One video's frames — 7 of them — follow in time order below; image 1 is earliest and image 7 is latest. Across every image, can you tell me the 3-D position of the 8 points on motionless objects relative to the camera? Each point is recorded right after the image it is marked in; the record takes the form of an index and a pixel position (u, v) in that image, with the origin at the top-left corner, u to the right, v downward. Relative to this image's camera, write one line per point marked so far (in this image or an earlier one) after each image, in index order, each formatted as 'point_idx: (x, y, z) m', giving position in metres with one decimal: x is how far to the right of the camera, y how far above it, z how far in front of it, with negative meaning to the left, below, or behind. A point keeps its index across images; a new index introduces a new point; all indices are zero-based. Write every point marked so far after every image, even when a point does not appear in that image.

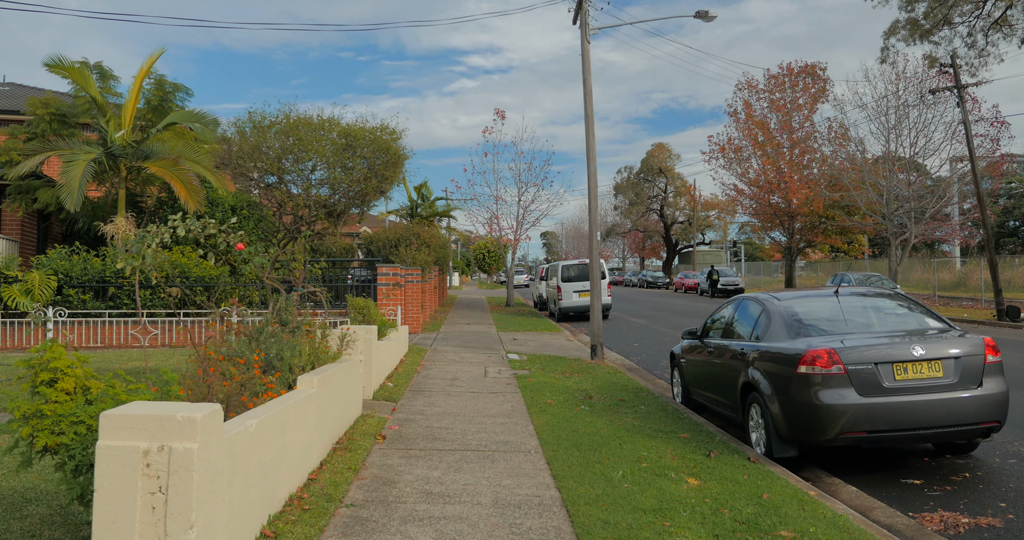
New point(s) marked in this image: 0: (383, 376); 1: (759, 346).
0: (-1.6, -1.4, +9.1) m
1: (+2.3, -0.7, +6.7) m
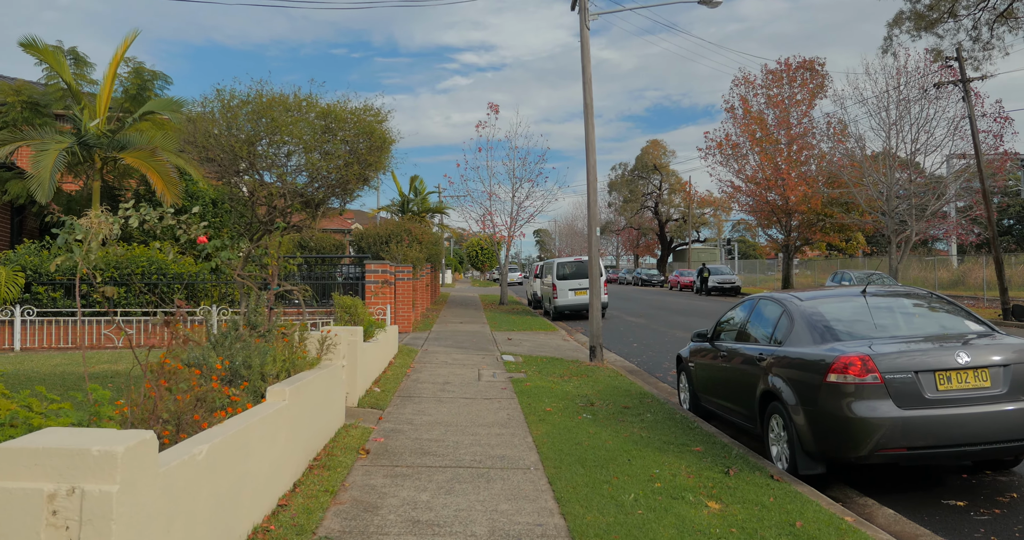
0: (-1.7, -1.3, +8.5) m
1: (+2.3, -0.7, +6.1) m
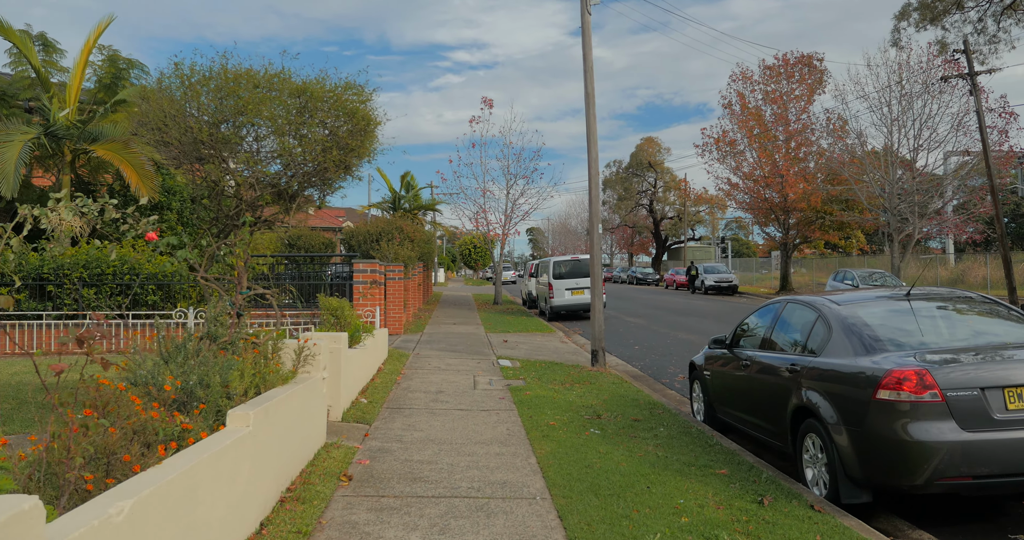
0: (-1.7, -1.3, +7.8) m
1: (+2.3, -0.7, +5.4) m
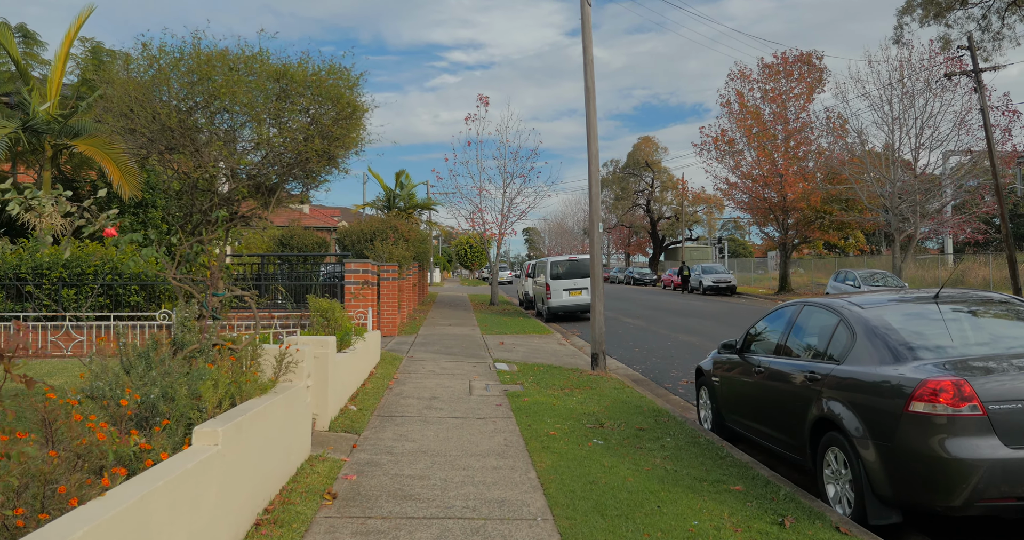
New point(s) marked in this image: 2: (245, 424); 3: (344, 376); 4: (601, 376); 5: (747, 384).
0: (-1.7, -1.3, +7.4) m
1: (+2.3, -0.7, +5.0) m
2: (-1.4, -0.8, +3.8) m
3: (-1.7, -1.1, +7.4) m
4: (+1.3, -1.5, +10.4) m
5: (+2.1, -1.0, +6.4) m
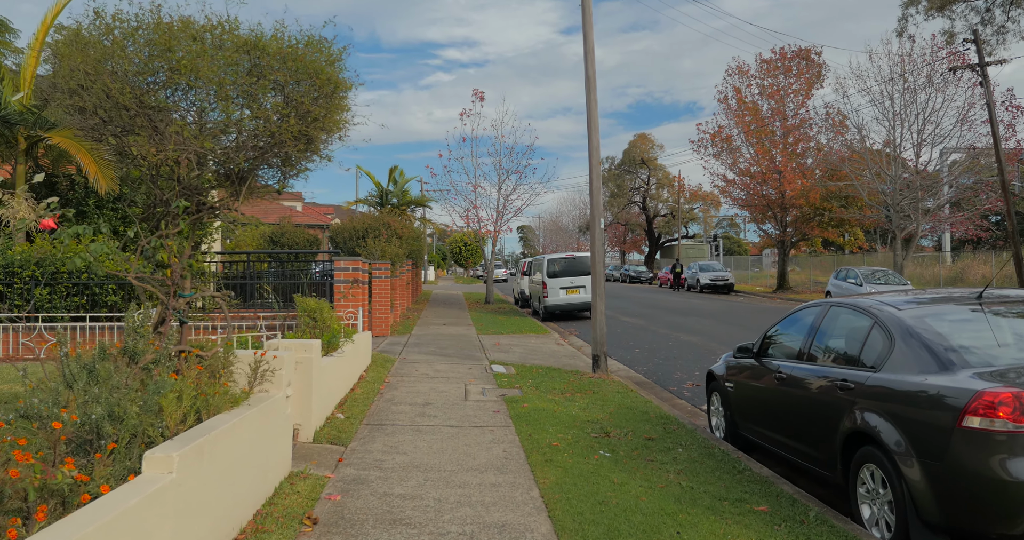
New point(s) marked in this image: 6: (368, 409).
0: (-1.7, -1.3, +6.9) m
1: (+2.3, -0.7, +4.6) m
2: (-1.4, -0.8, +3.3) m
3: (-1.7, -1.1, +6.9) m
4: (+1.2, -1.5, +9.9) m
5: (+2.1, -1.0, +6.0) m
6: (-1.5, -1.4, +7.4) m
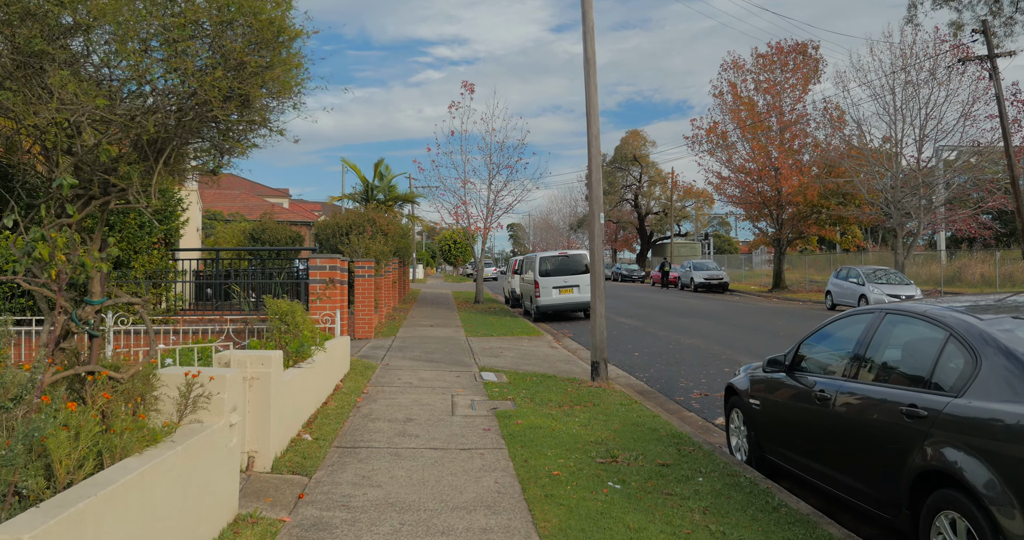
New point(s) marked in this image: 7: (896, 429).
0: (-1.8, -1.3, +6.0) m
1: (+2.3, -0.7, +3.7) m
2: (-1.4, -0.8, +2.4) m
3: (-1.8, -1.0, +6.0) m
4: (+1.1, -1.5, +9.1) m
5: (+2.0, -1.0, +5.1) m
6: (-1.6, -1.4, +6.5) m
7: (+2.1, -0.9, +4.0) m
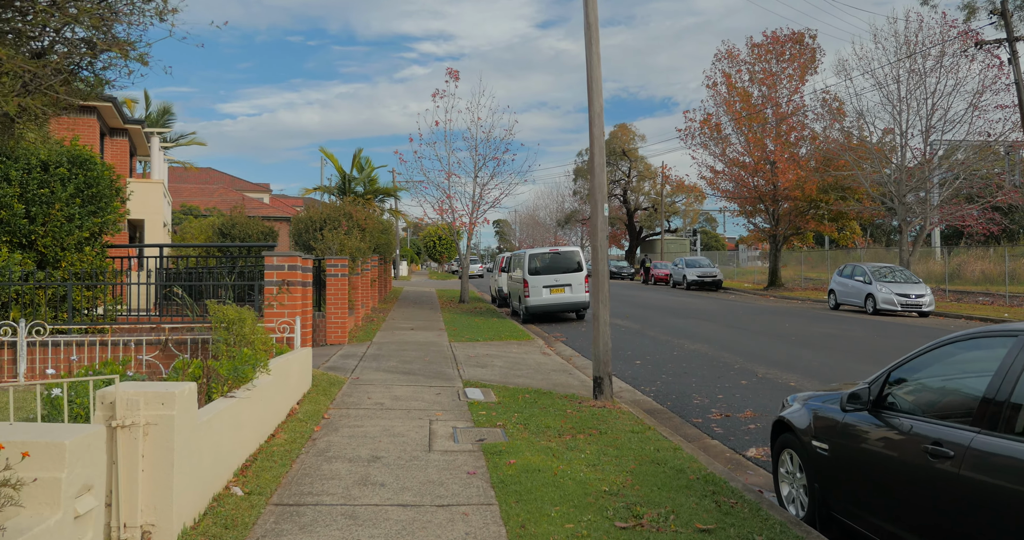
0: (-1.8, -1.3, +4.6) m
1: (+2.2, -0.7, +2.4) m
2: (-1.4, -0.8, +1.0) m
3: (-1.8, -1.1, +4.6) m
4: (+1.0, -1.5, +7.7) m
5: (+2.0, -1.0, +3.8) m
6: (-1.6, -1.4, +5.2) m
7: (+2.1, -0.9, +2.7) m
